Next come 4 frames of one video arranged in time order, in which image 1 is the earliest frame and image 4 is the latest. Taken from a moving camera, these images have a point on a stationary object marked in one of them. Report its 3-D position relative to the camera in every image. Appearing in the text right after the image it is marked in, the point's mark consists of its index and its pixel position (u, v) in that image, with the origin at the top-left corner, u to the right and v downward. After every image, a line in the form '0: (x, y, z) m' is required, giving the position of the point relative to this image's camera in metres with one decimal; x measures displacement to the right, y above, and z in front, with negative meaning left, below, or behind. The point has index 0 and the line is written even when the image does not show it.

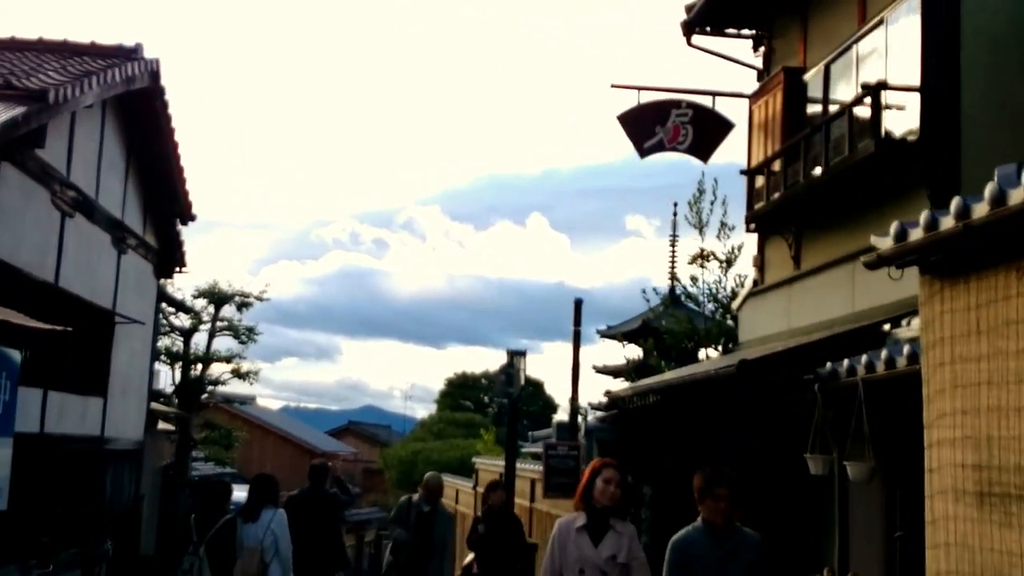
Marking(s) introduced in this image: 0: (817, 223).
0: (+1.8, +0.4, +12.0) m
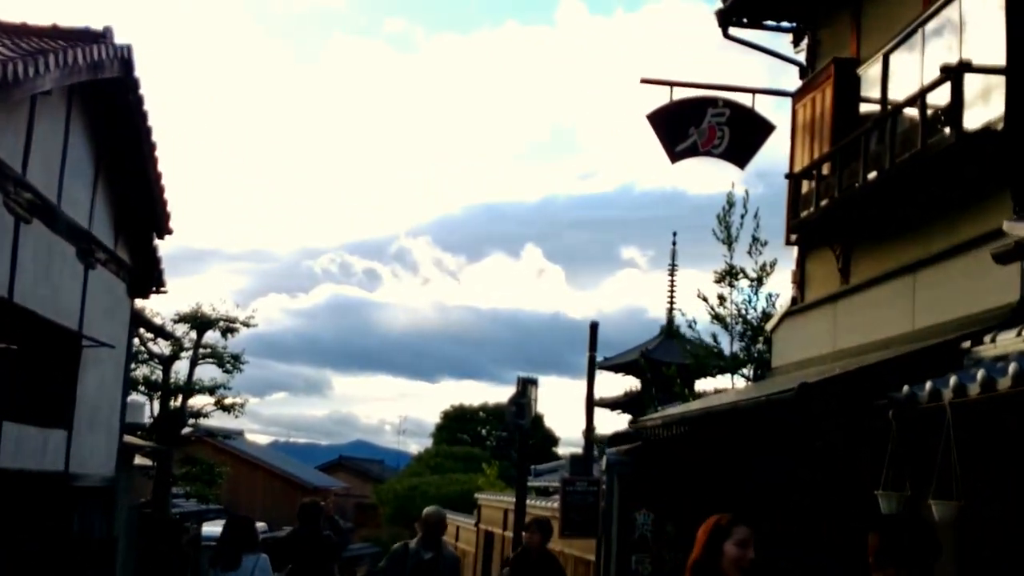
0: (+1.8, +0.3, +10.7) m
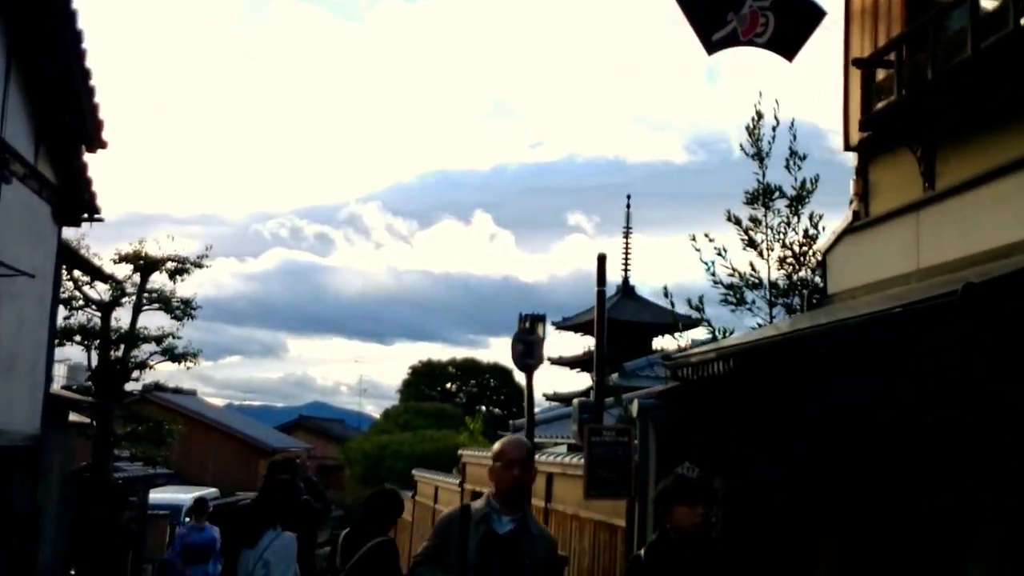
0: (+1.9, +0.7, +8.7) m
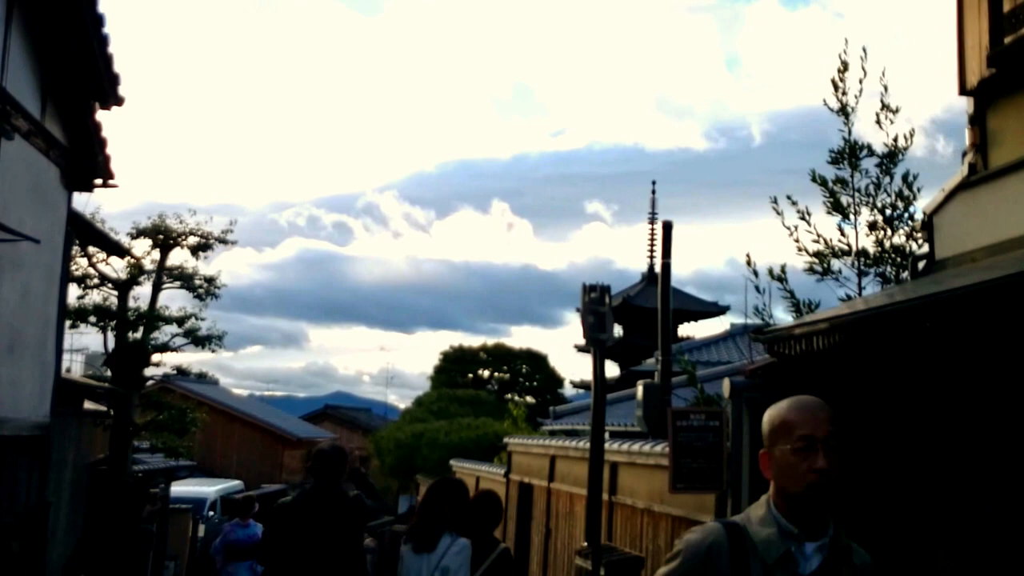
0: (+2.2, +0.8, +7.5) m
